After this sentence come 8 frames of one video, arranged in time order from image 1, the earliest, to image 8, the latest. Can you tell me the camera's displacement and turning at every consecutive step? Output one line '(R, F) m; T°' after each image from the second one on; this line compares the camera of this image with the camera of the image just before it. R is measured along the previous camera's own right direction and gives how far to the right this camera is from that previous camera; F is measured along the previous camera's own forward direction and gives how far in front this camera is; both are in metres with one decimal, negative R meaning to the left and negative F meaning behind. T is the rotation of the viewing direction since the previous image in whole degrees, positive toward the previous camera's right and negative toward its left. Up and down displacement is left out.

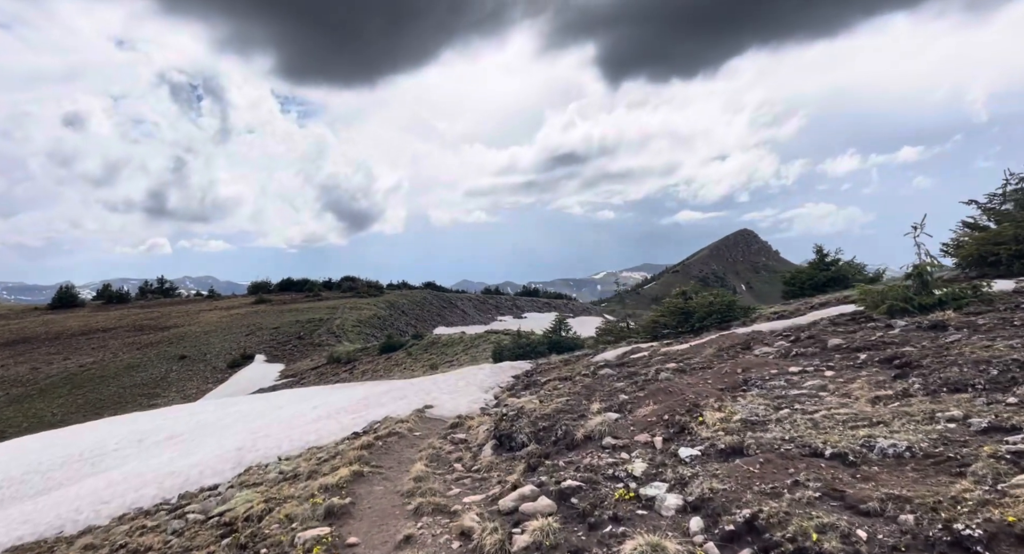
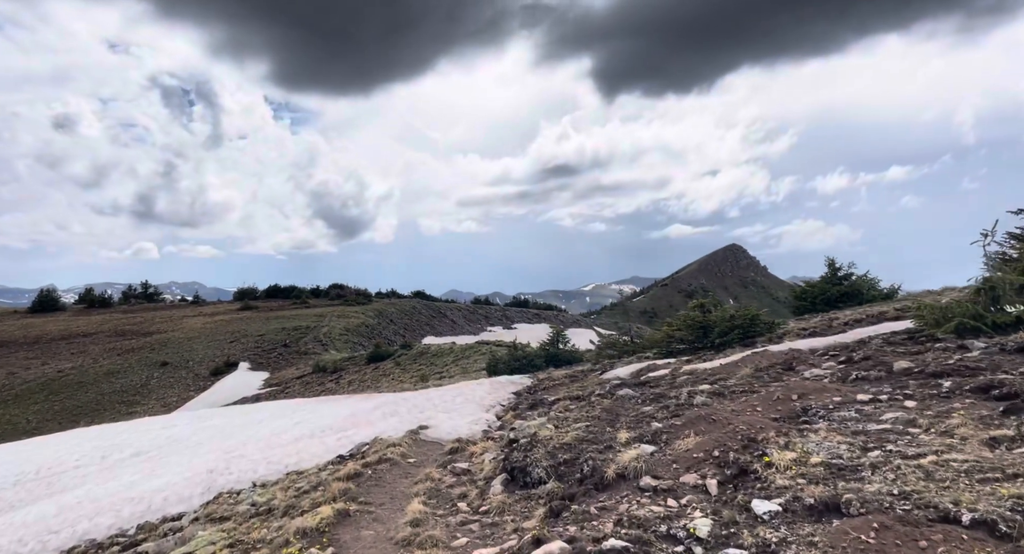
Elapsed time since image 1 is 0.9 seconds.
(-0.4, +1.5) m; +1°
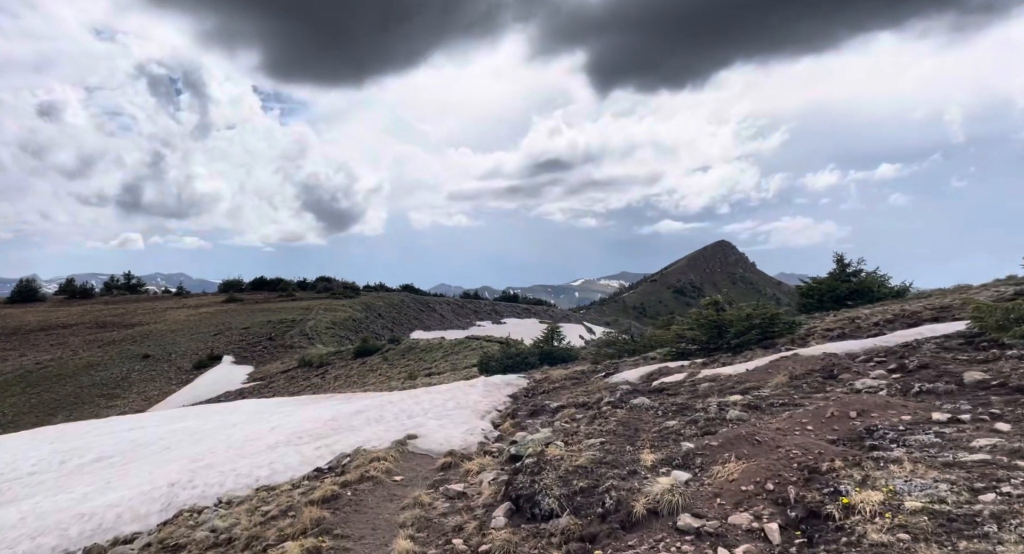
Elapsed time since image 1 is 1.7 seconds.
(-0.2, +1.4) m; +1°
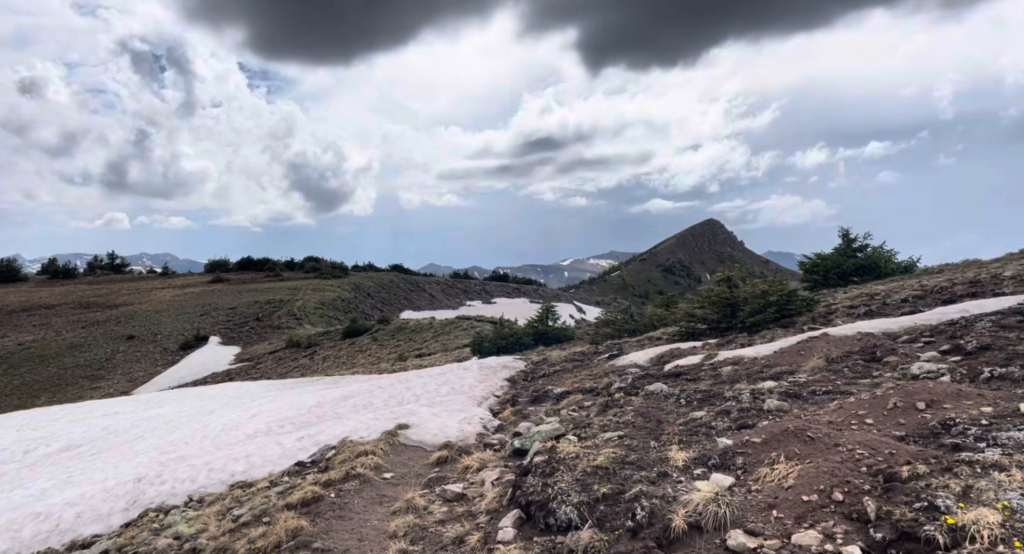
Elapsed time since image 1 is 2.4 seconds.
(-0.2, +1.2) m; +1°
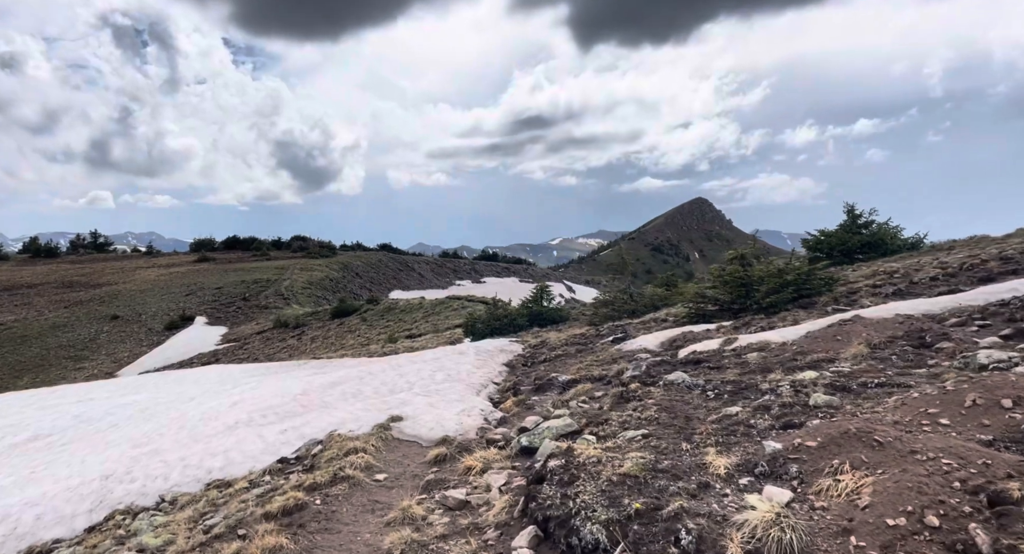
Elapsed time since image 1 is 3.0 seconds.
(-0.3, +1.0) m; +1°
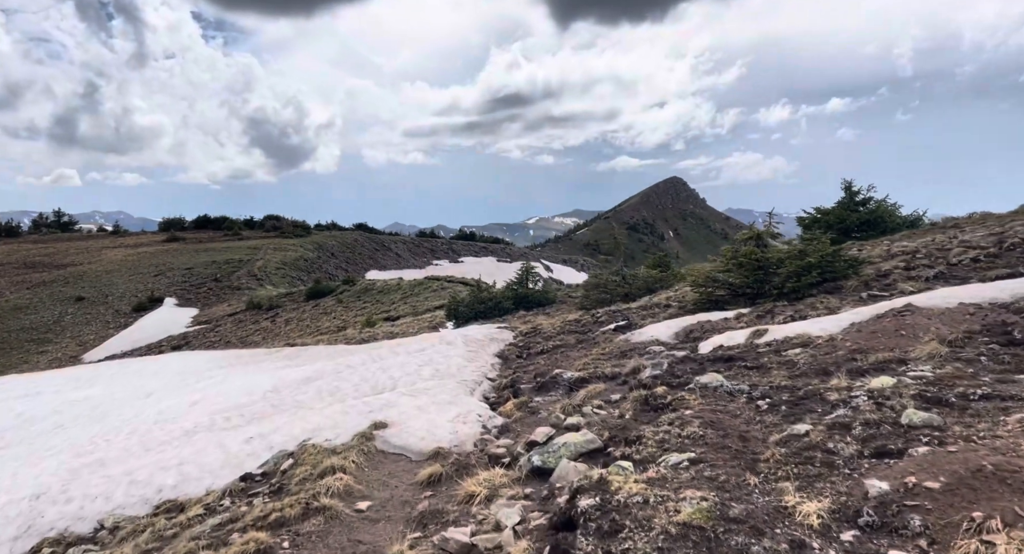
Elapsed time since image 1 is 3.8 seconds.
(-0.4, +1.5) m; +2°
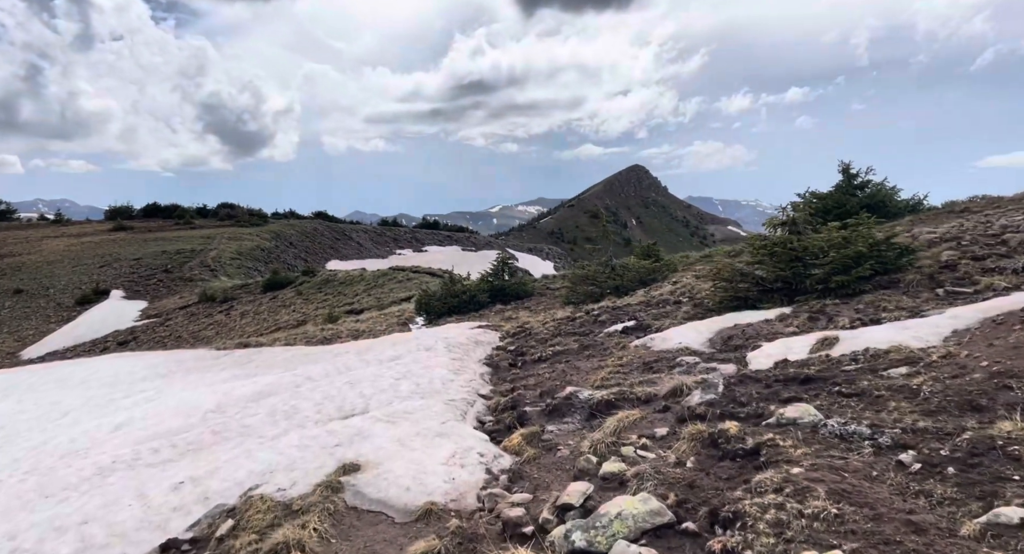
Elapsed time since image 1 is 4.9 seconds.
(-0.6, +2.1) m; +4°
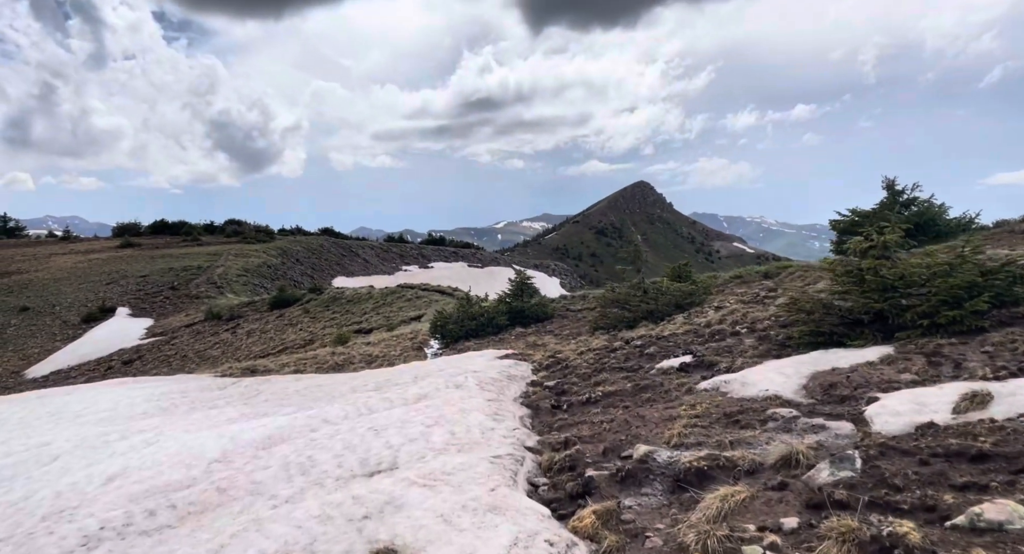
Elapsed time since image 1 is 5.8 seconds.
(-0.8, +1.4) m; -1°
